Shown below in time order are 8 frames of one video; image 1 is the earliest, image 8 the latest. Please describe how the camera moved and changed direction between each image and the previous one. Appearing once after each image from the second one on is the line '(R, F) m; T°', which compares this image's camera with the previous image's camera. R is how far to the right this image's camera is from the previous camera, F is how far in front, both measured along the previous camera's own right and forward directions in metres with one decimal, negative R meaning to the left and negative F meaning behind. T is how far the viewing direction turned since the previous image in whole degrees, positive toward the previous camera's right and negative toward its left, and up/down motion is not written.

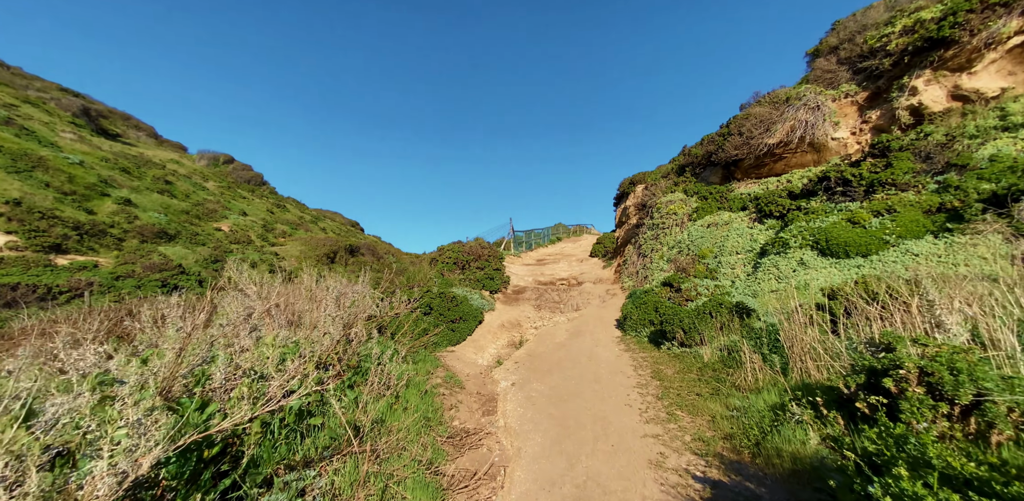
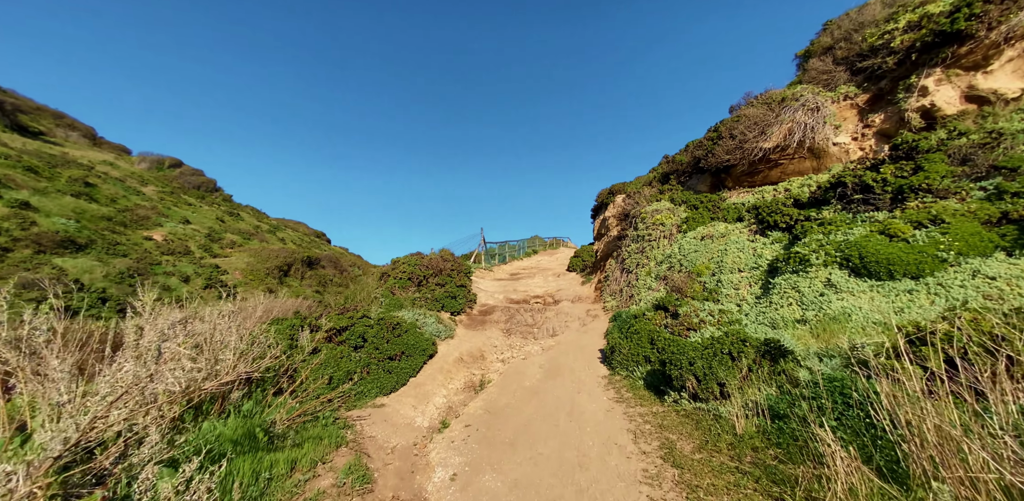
(+0.4, +2.3) m; +4°
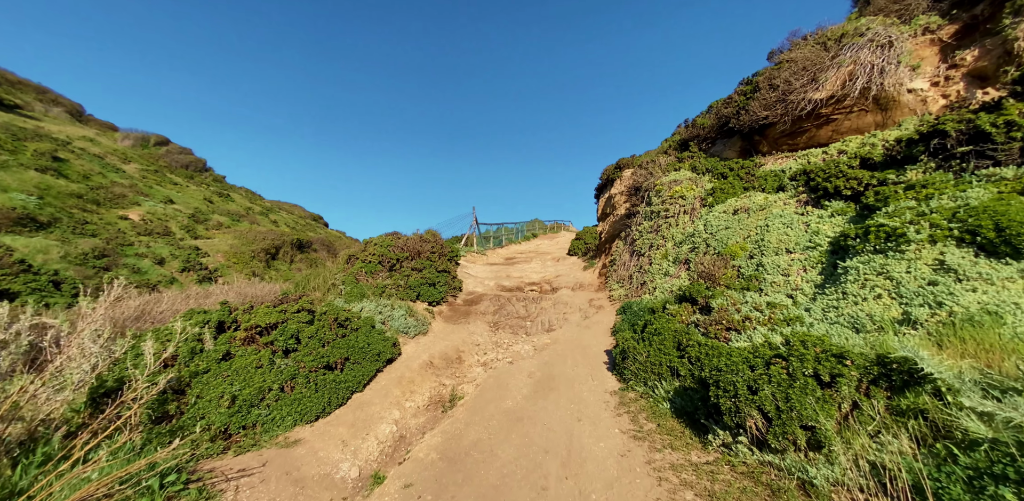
(+0.4, +2.2) m; 0°
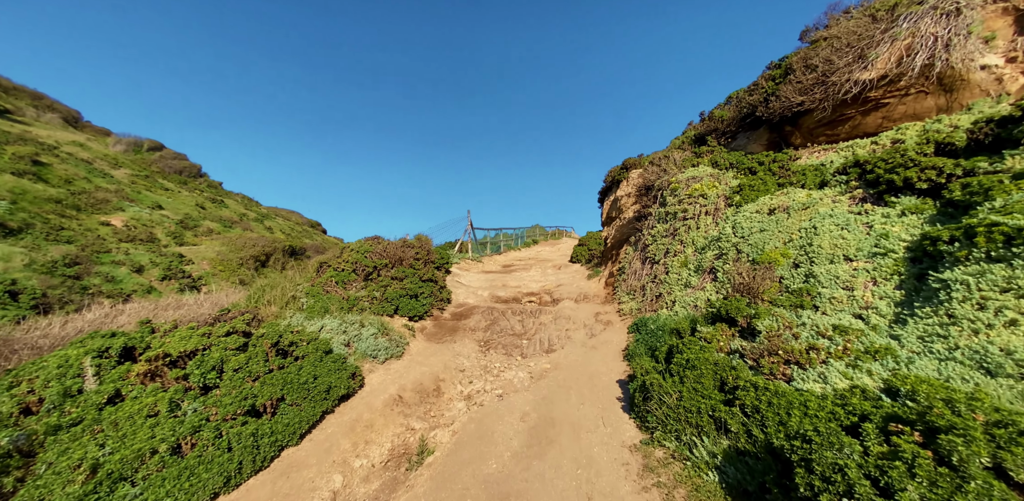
(+0.2, +1.6) m; 0°
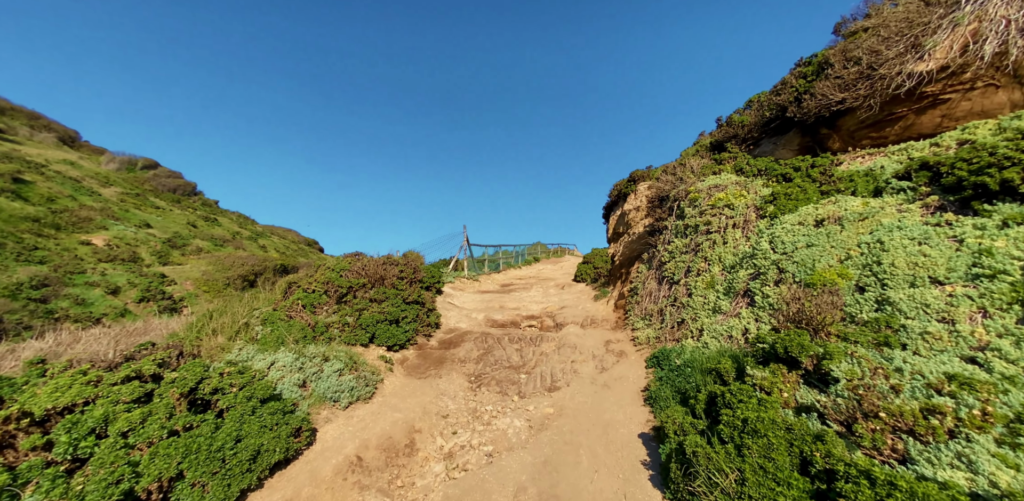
(+0.1, +1.3) m; 0°
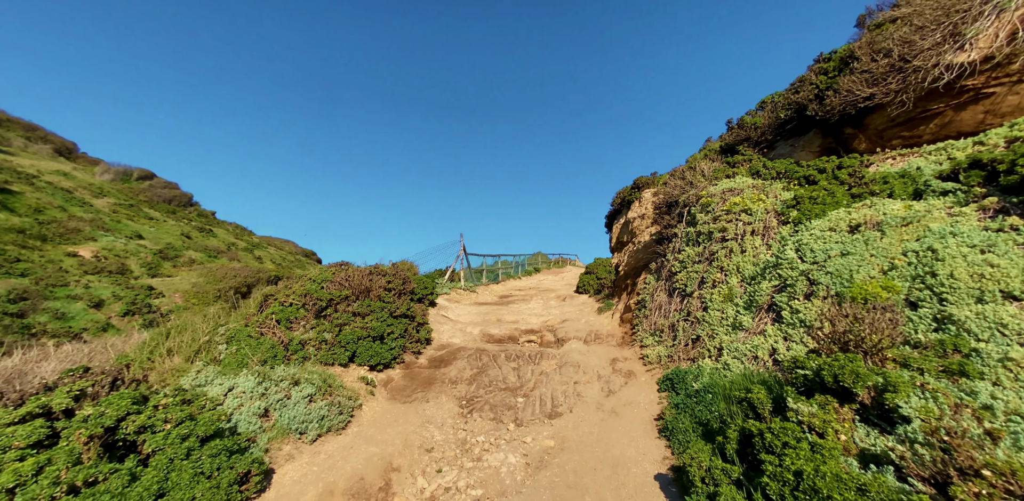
(+0.1, +0.8) m; 0°
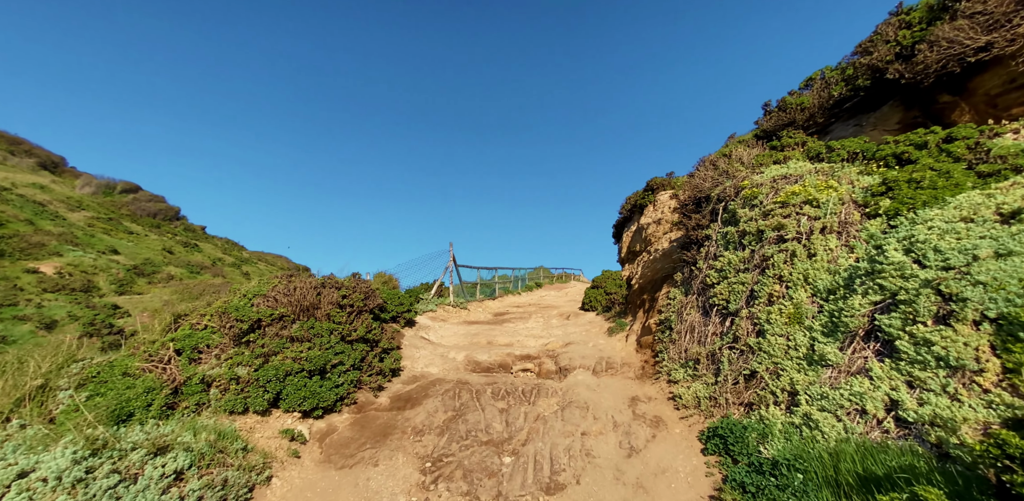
(+0.3, +2.0) m; -1°
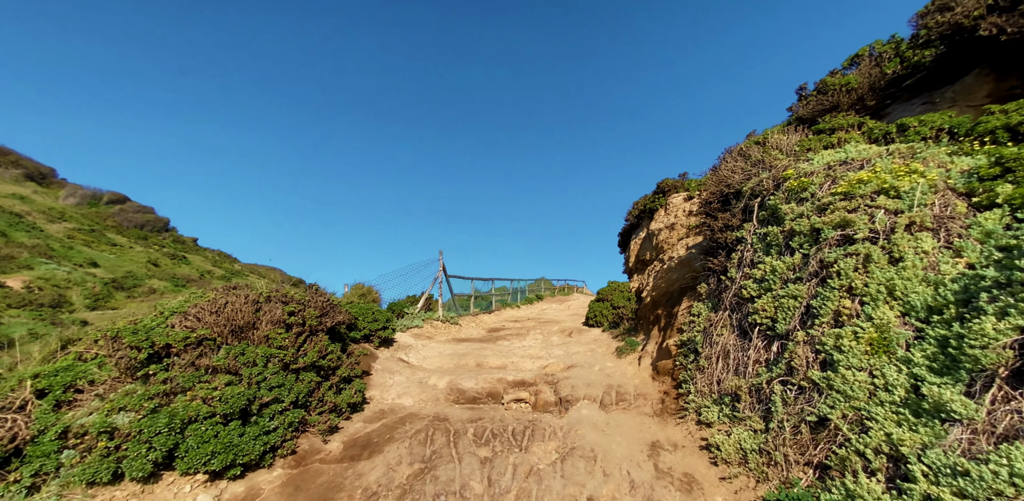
(+0.2, +1.4) m; 0°
